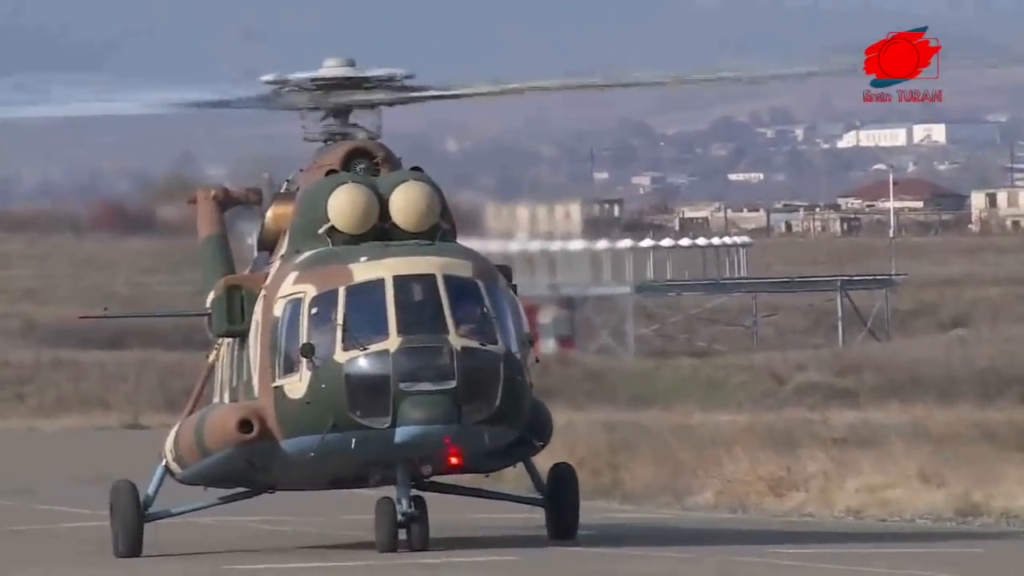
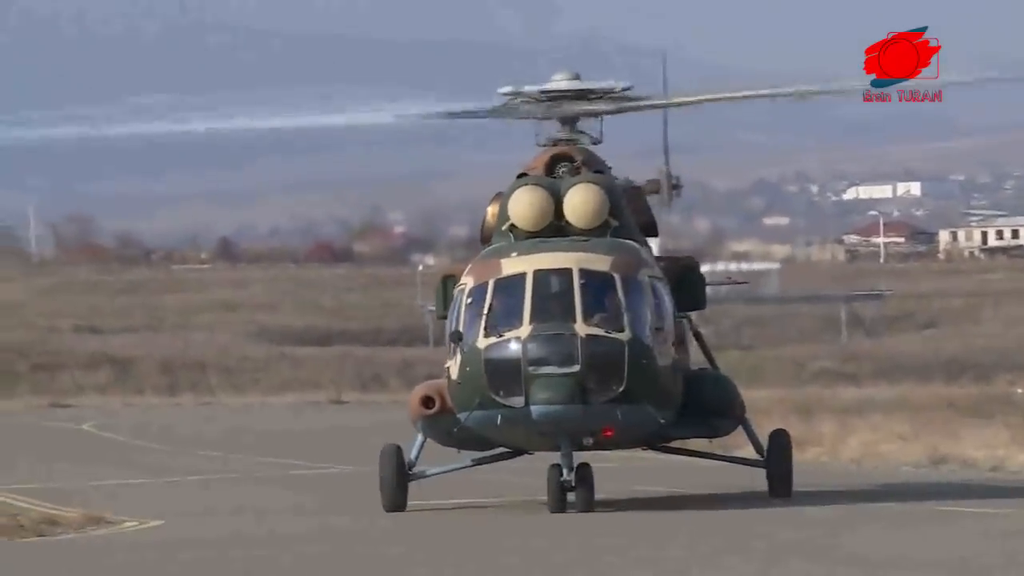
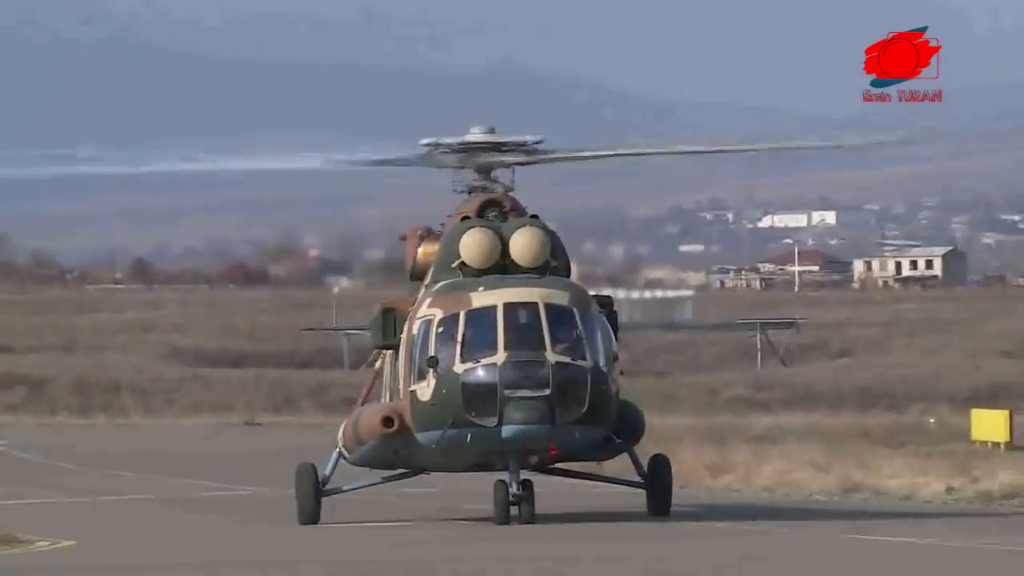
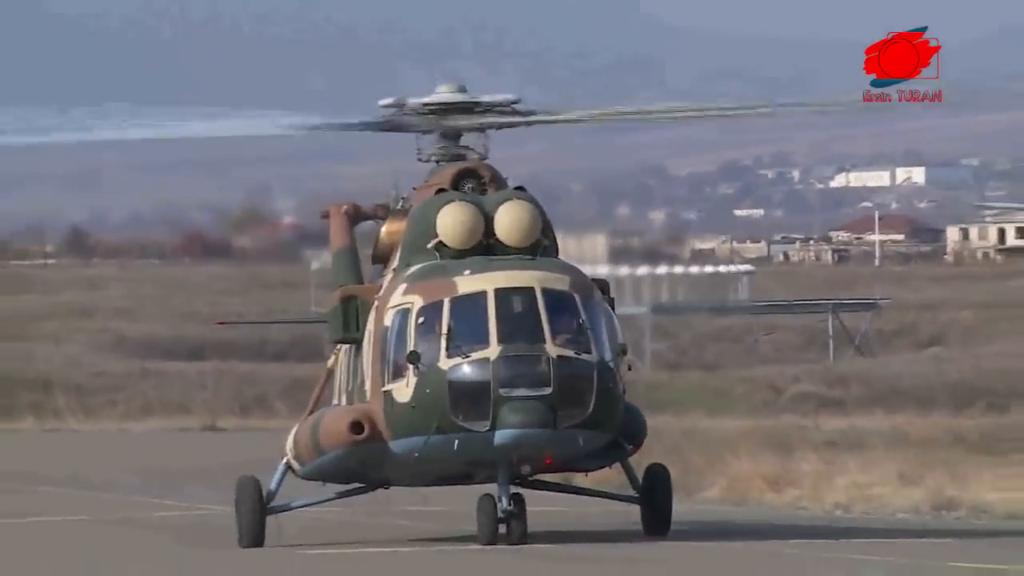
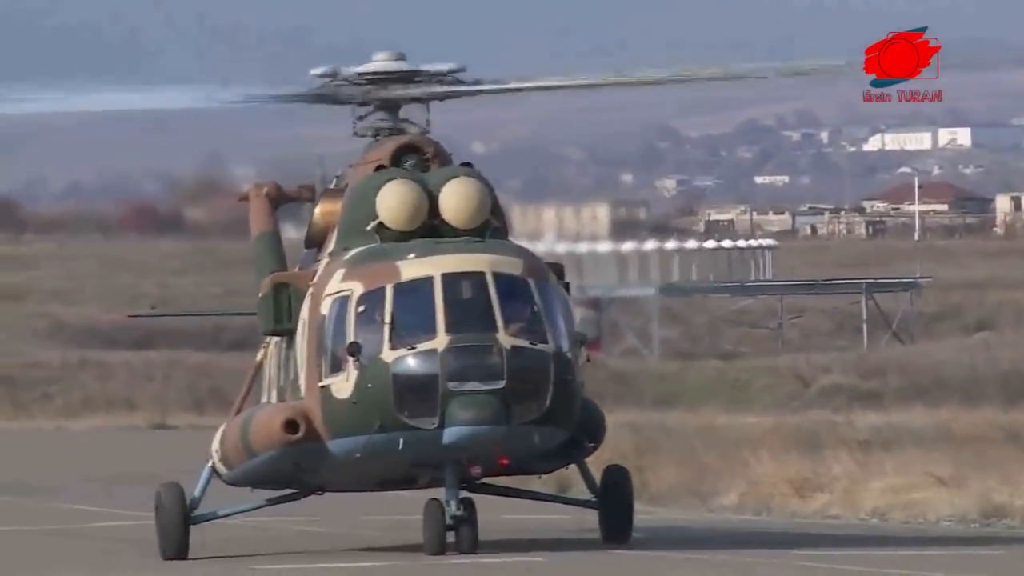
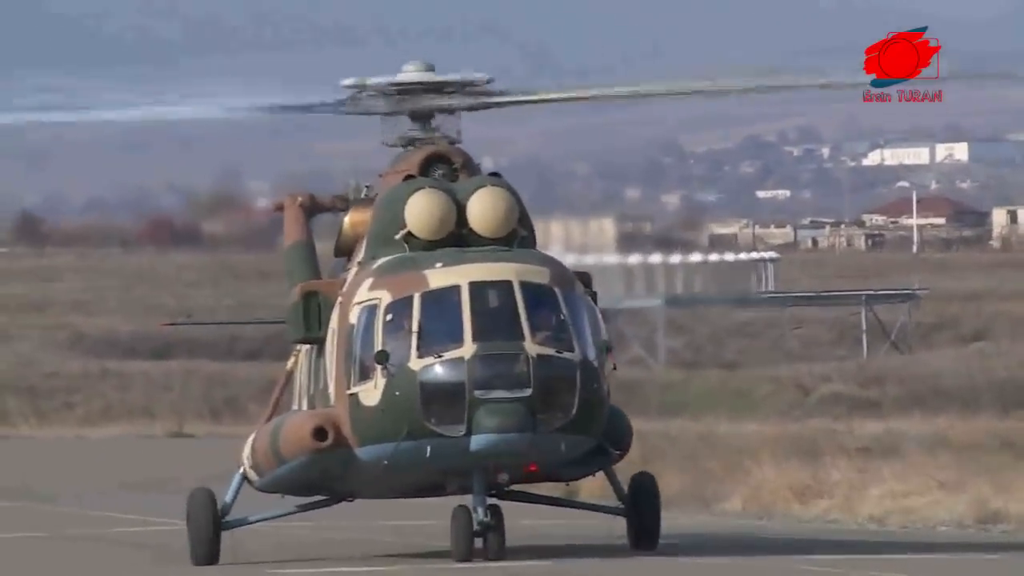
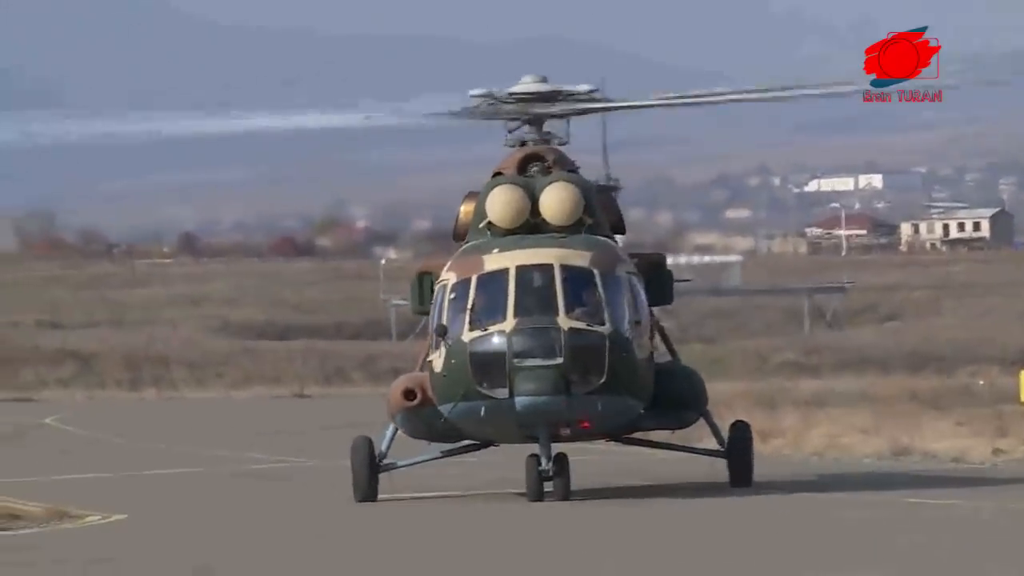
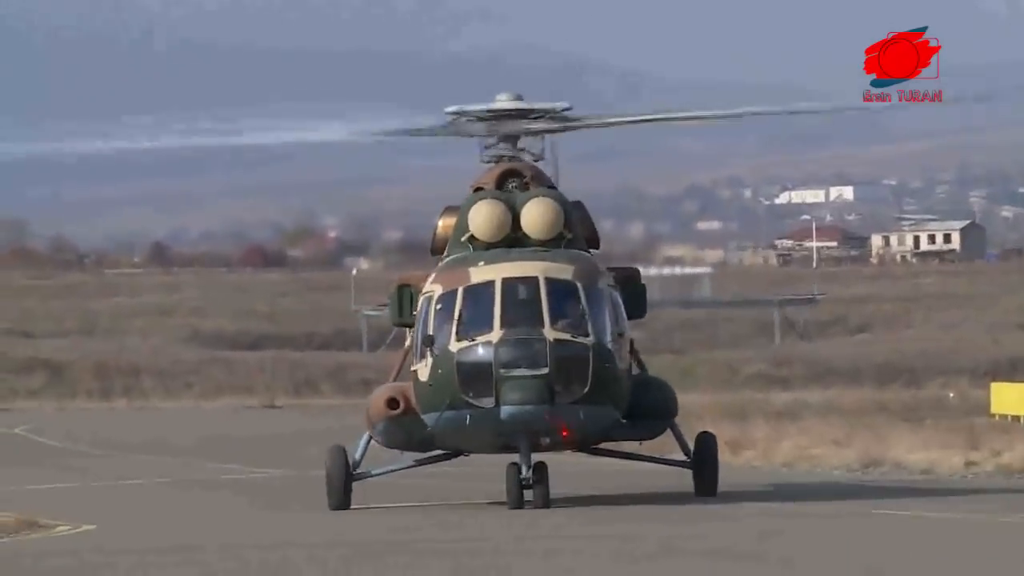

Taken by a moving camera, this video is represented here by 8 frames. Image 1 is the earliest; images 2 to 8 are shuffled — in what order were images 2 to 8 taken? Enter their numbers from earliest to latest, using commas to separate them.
5, 6, 4, 3, 8, 7, 2
